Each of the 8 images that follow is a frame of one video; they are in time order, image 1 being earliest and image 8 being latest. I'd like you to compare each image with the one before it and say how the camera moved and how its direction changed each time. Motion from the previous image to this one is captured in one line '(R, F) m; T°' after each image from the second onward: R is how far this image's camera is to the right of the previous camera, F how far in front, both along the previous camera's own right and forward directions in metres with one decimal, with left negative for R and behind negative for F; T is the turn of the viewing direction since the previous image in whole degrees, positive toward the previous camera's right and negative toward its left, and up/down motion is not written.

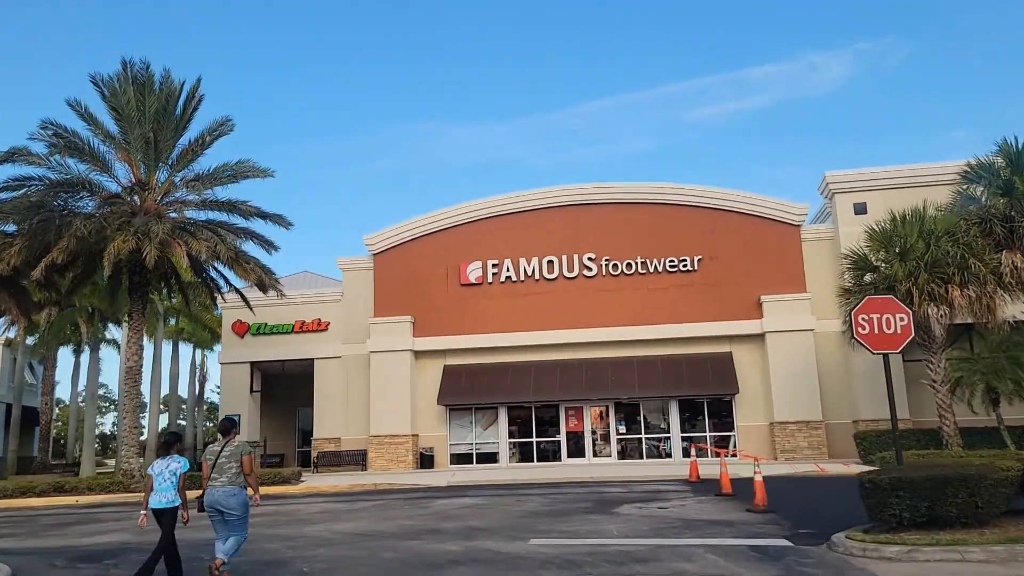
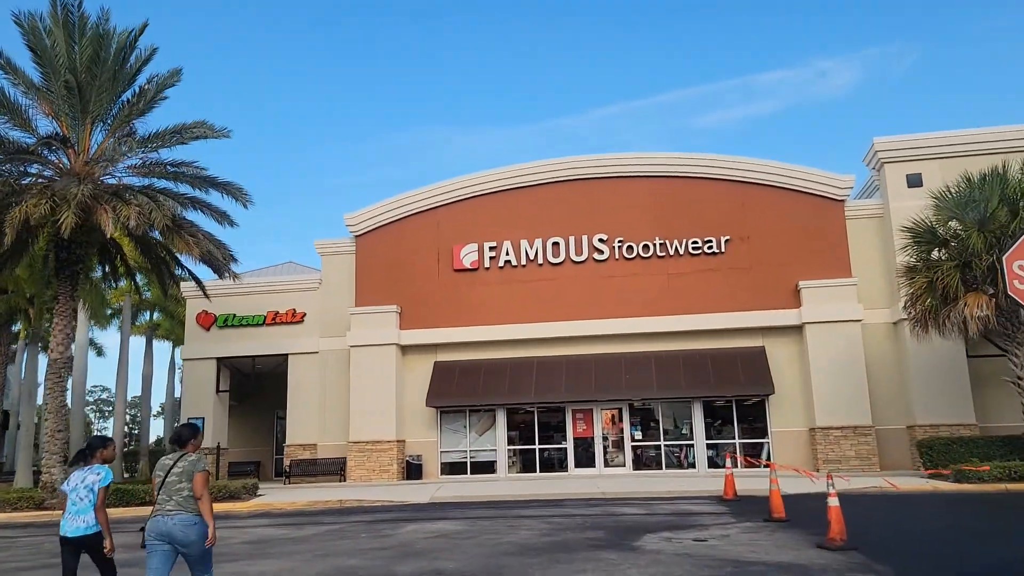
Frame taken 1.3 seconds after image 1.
(+0.3, +3.8) m; -1°
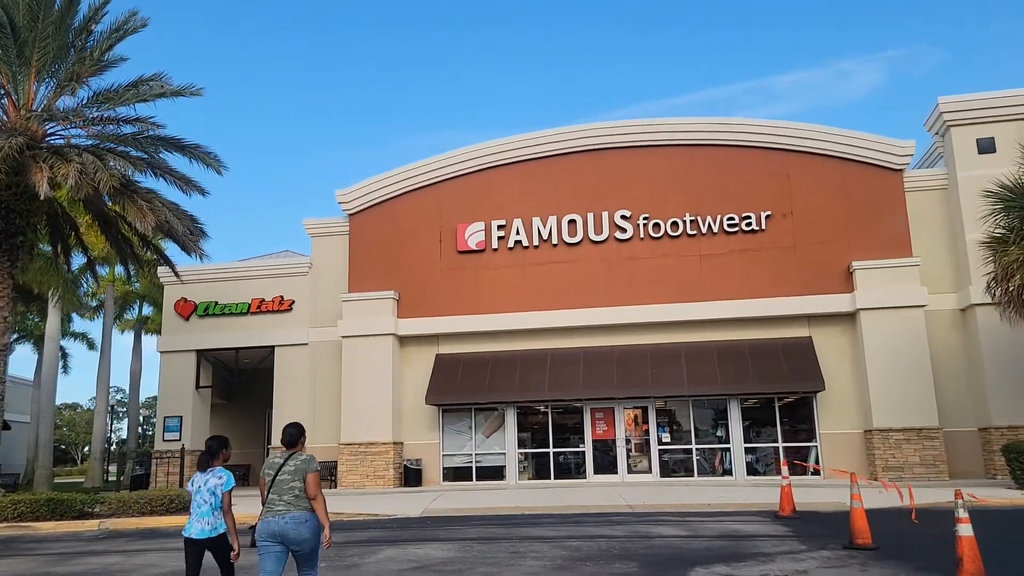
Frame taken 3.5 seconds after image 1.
(+0.2, +3.0) m; -1°
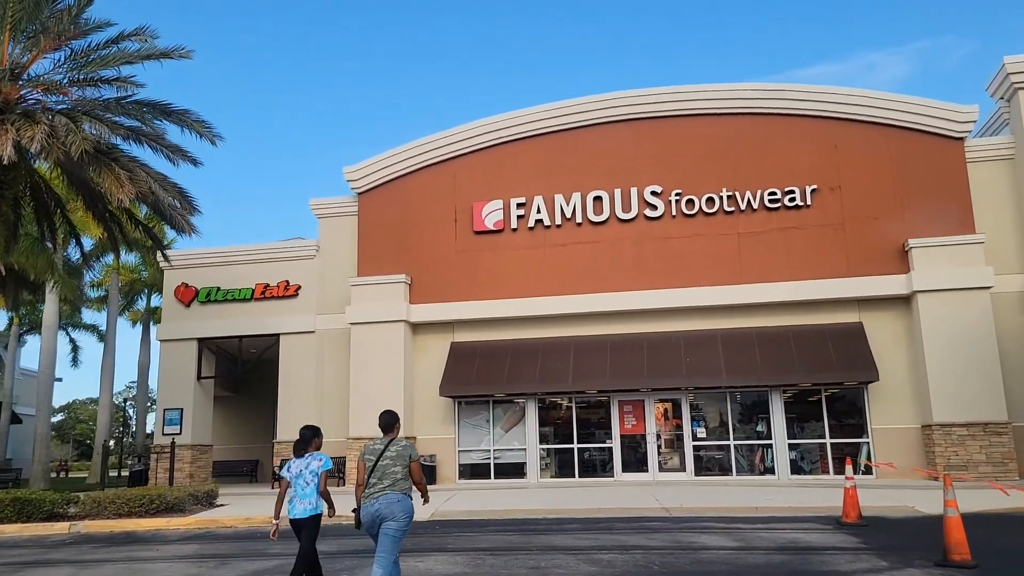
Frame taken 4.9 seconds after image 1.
(0.0, +1.8) m; -2°
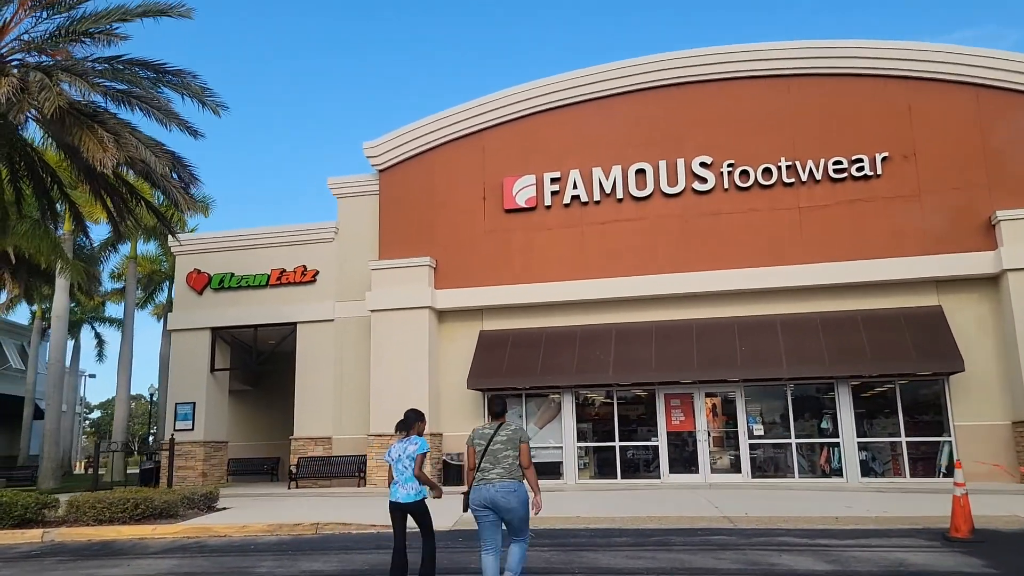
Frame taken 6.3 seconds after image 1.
(0.0, +1.9) m; -2°
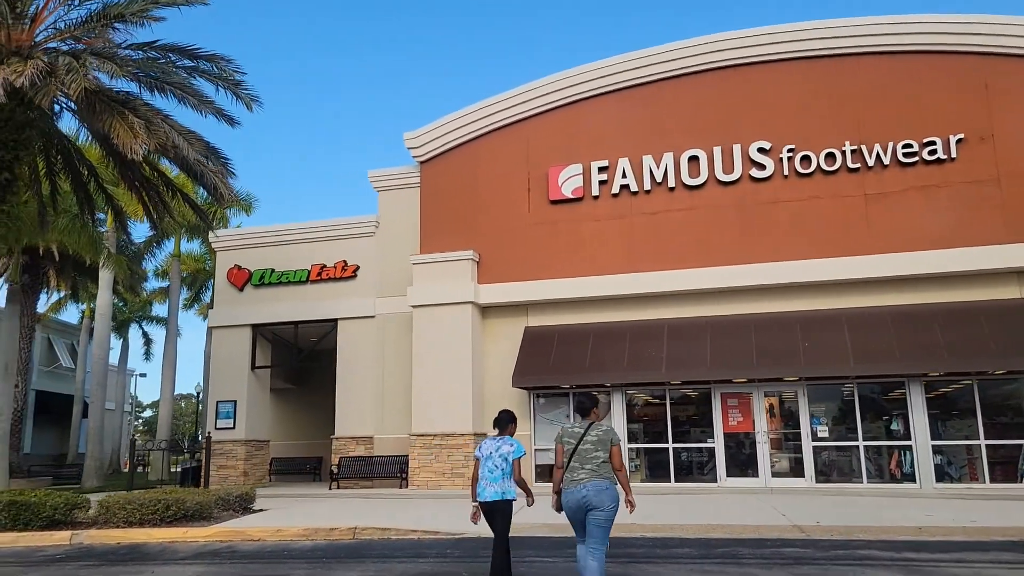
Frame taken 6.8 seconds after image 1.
(-0.1, +0.8) m; -3°
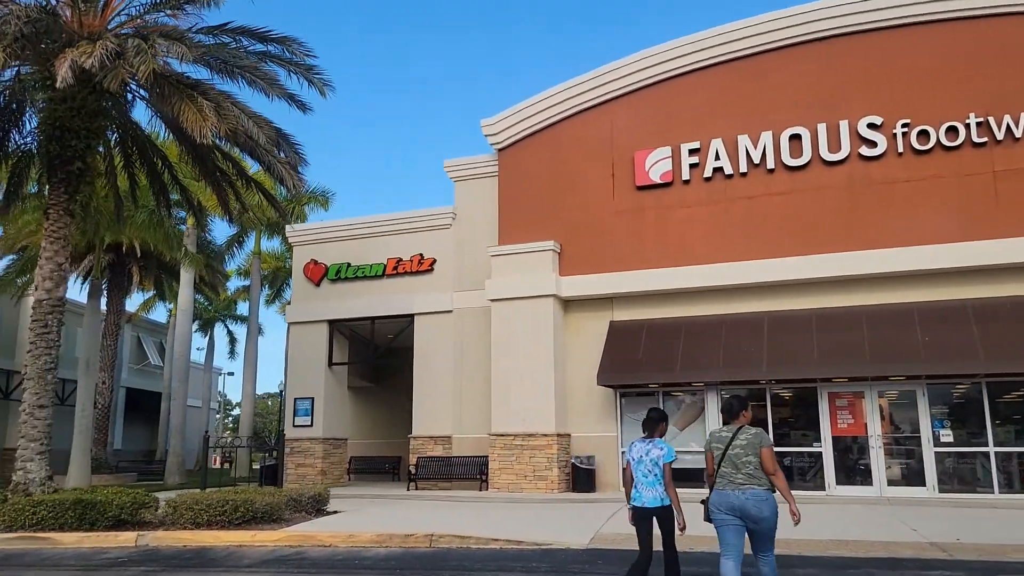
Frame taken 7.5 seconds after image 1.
(-0.2, +1.0) m; -6°
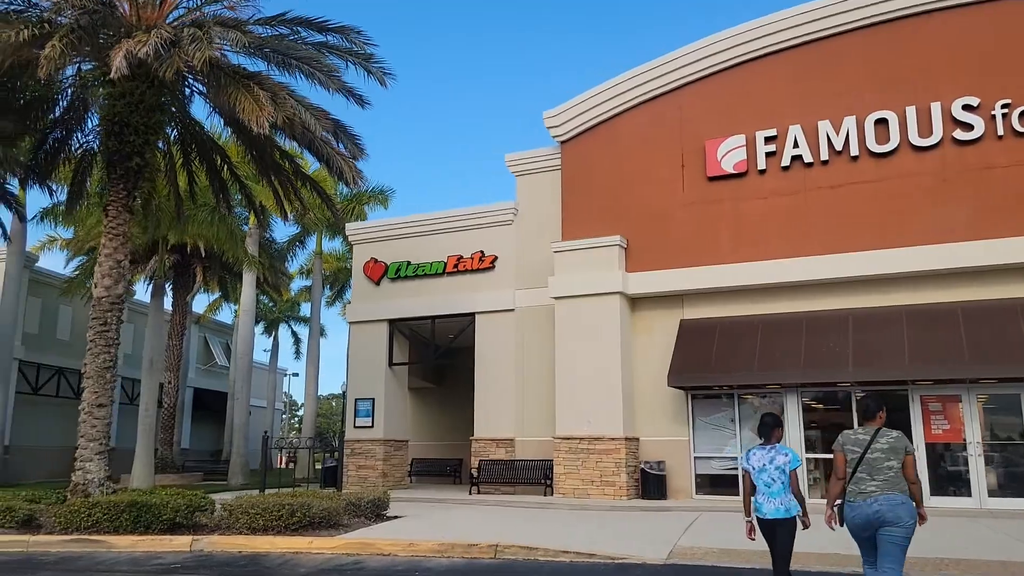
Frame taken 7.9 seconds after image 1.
(-0.1, +0.7) m; -4°
